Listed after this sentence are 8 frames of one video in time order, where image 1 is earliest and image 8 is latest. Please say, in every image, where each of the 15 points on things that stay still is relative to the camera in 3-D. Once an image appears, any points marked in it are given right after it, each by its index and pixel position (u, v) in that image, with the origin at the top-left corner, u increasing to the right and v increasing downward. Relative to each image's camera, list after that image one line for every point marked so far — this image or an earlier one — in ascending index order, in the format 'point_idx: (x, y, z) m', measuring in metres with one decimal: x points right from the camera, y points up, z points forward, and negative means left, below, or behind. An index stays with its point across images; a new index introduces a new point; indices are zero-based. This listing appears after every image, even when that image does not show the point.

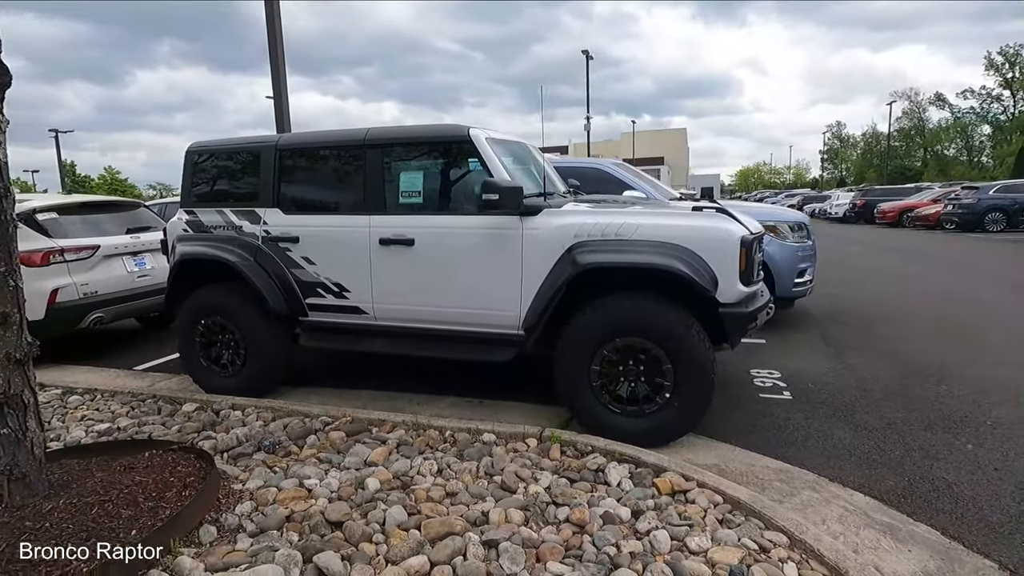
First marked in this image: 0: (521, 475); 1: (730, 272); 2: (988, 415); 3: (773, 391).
0: (0.0, -1.0, +3.0) m
1: (+1.4, +0.1, +3.5) m
2: (+3.5, -0.9, +3.9) m
3: (+2.2, -0.9, +4.5) m
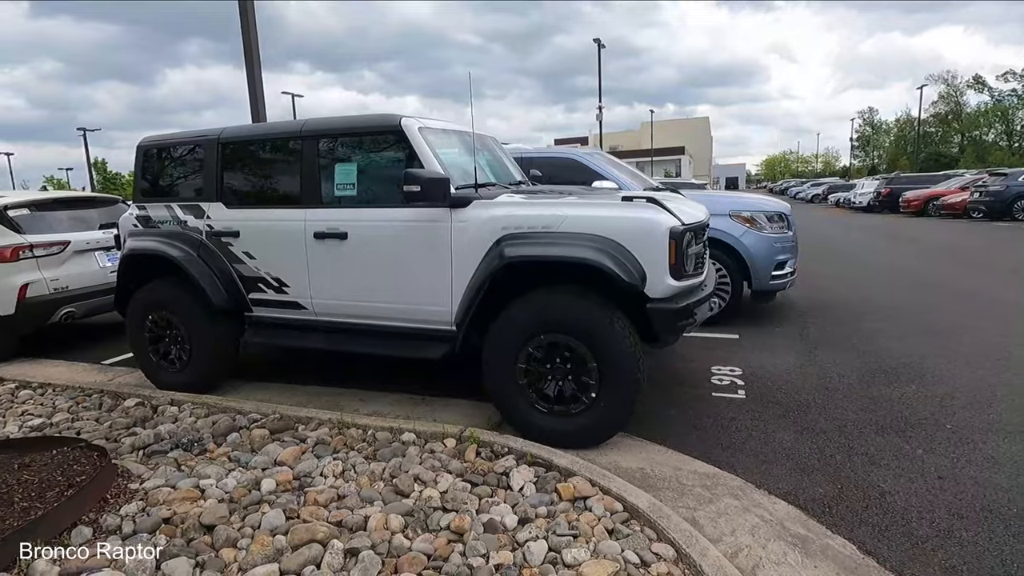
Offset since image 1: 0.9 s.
0: (-0.5, -1.0, +2.9) m
1: (+0.9, +0.1, +3.3) m
2: (+3.0, -0.9, +3.7) m
3: (+1.7, -0.8, +4.3) m
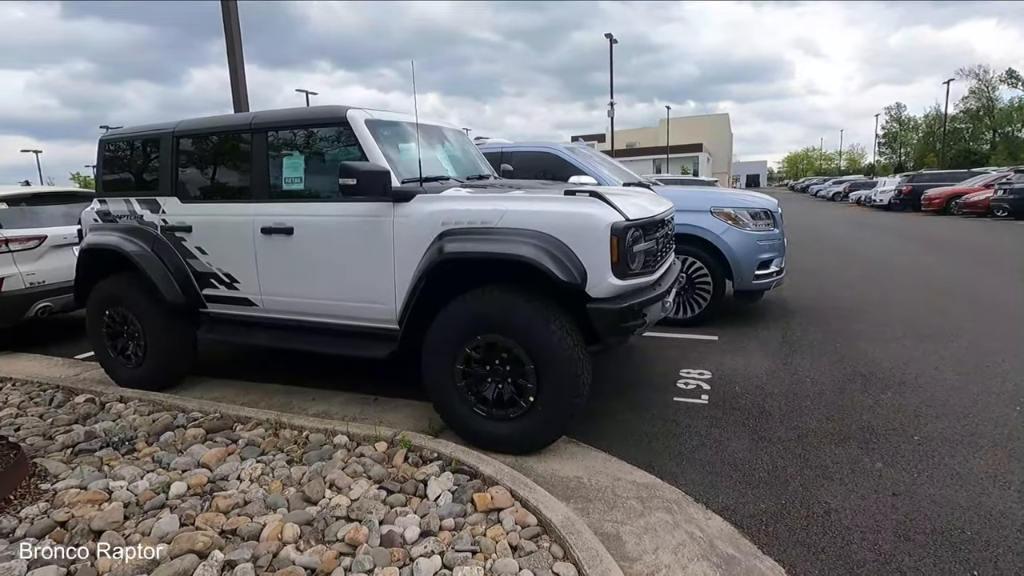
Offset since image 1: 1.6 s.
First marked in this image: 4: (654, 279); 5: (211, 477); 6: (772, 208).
0: (-0.9, -1.0, +2.7) m
1: (+0.5, +0.1, +3.1) m
2: (+2.6, -0.9, +3.4) m
3: (+1.4, -0.8, +4.1) m
4: (+0.9, +0.1, +3.5) m
5: (-1.6, -1.0, +2.9) m
6: (+2.9, +0.9, +5.9) m
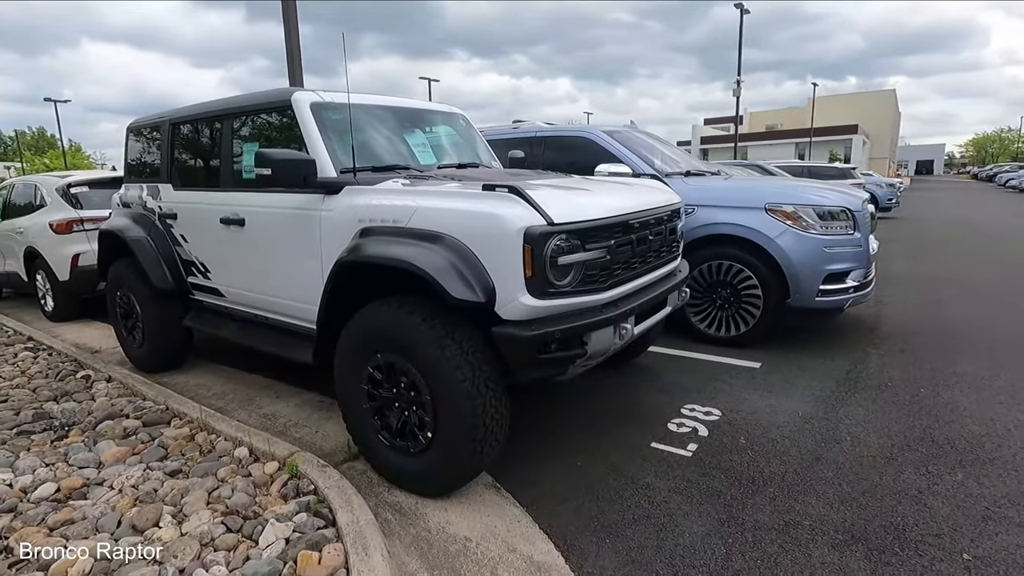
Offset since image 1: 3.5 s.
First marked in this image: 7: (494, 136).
0: (-1.5, -1.0, +2.5) m
1: (0.0, 0.0, +2.5) m
2: (+2.0, -1.1, +2.3) m
3: (+1.0, -0.9, +3.3) m
4: (+0.5, -0.1, +2.8) m
5: (-2.2, -1.0, +2.8) m
6: (+3.0, +0.7, +4.7) m
7: (-0.2, +1.9, +6.5) m
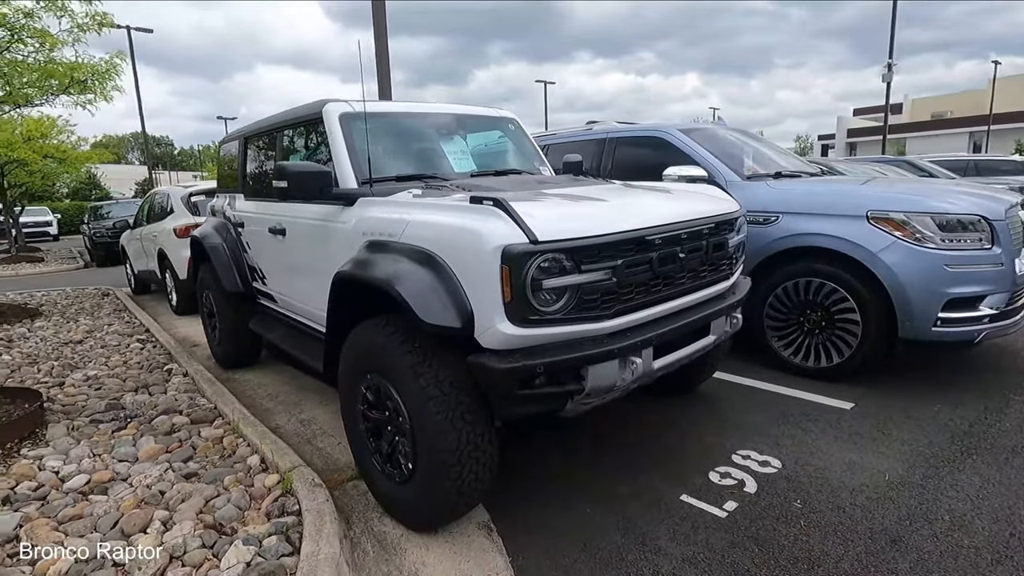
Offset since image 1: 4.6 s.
0: (-1.6, -1.1, +2.5) m
1: (-0.1, -0.1, +2.2) m
2: (+1.8, -1.3, +1.6) m
3: (+1.1, -1.1, +2.8) m
4: (+0.5, -0.2, +2.4) m
5: (-2.2, -1.0, +3.0) m
6: (+3.3, +0.5, +3.7) m
7: (+0.6, +1.7, +6.2) m
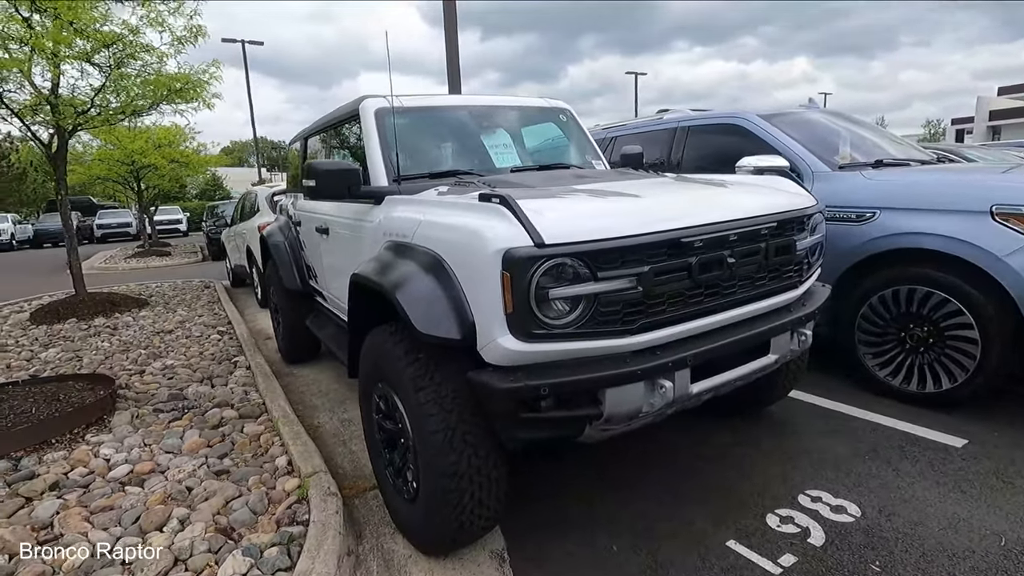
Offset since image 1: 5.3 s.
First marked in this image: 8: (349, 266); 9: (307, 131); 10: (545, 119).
0: (-1.5, -1.1, +2.5) m
1: (-0.1, -0.1, +1.9) m
2: (+1.7, -1.3, +1.1) m
3: (+1.1, -1.1, +2.3) m
4: (+0.5, -0.2, +2.0) m
5: (-2.0, -1.0, +3.1) m
6: (+3.5, +0.4, +2.9) m
7: (+1.3, +1.7, +5.8) m
8: (-1.0, +0.1, +3.4) m
9: (-1.9, +1.4, +4.9) m
10: (+0.2, +1.2, +3.9) m
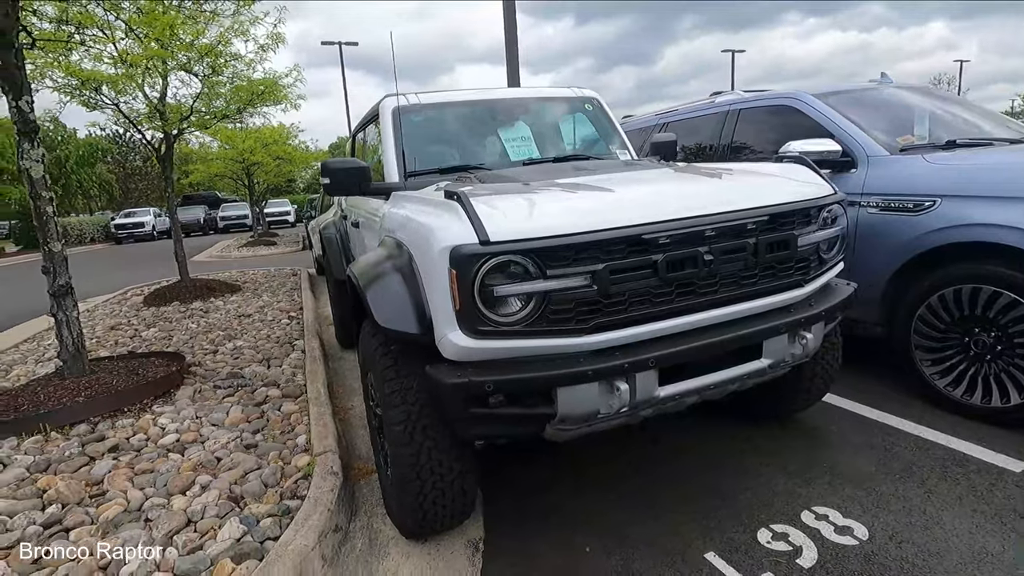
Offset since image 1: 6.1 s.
0: (-1.6, -1.0, +2.8) m
1: (-0.3, -0.1, +2.0) m
2: (+1.3, -1.4, +0.8) m
3: (+1.0, -1.1, +2.2) m
4: (+0.3, -0.2, +2.0) m
5: (-2.0, -1.0, +3.4) m
6: (+3.5, +0.4, +2.3) m
7: (+1.8, +1.8, +5.5) m
8: (-0.9, +0.2, +3.6) m
9: (-1.5, +1.5, +5.2) m
10: (+0.4, +1.3, +3.9) m
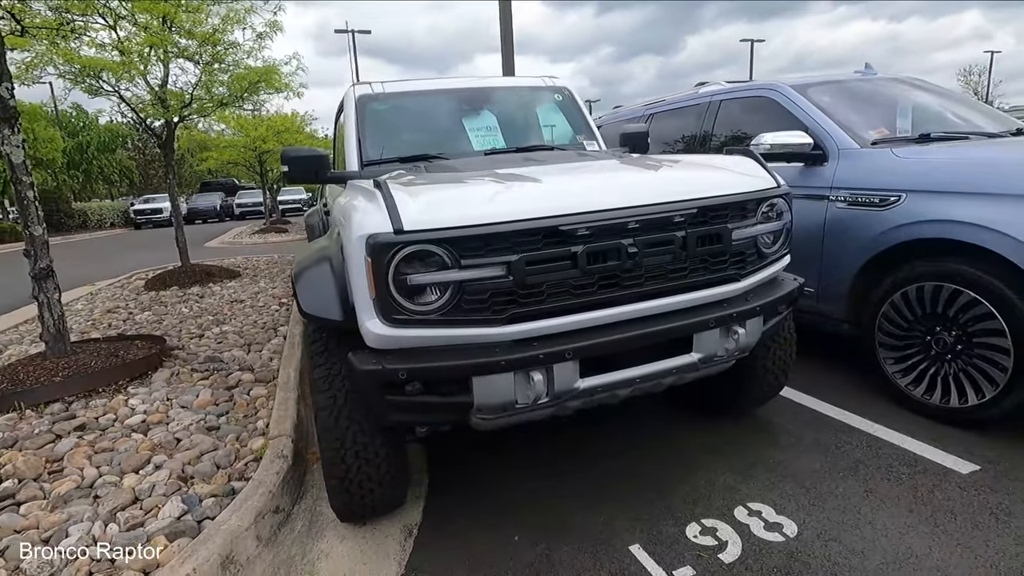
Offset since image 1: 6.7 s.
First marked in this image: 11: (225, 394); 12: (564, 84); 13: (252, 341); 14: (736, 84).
0: (-1.9, -1.0, +2.9) m
1: (-0.6, 0.0, +2.0) m
2: (+1.0, -1.4, +0.8) m
3: (+0.7, -1.1, +2.2) m
4: (0.0, -0.2, +2.0) m
5: (-2.3, -0.9, +3.5) m
6: (+3.2, +0.4, +2.2) m
7: (+1.6, +1.8, +5.4) m
8: (-1.2, +0.3, +3.6) m
9: (-1.7, +1.7, +5.2) m
10: (+0.2, +1.4, +3.8) m
11: (-2.1, -0.8, +3.9) m
12: (+0.4, +1.6, +4.1) m
13: (-2.6, -0.5, +5.3) m
14: (+1.9, +1.8, +4.6) m
